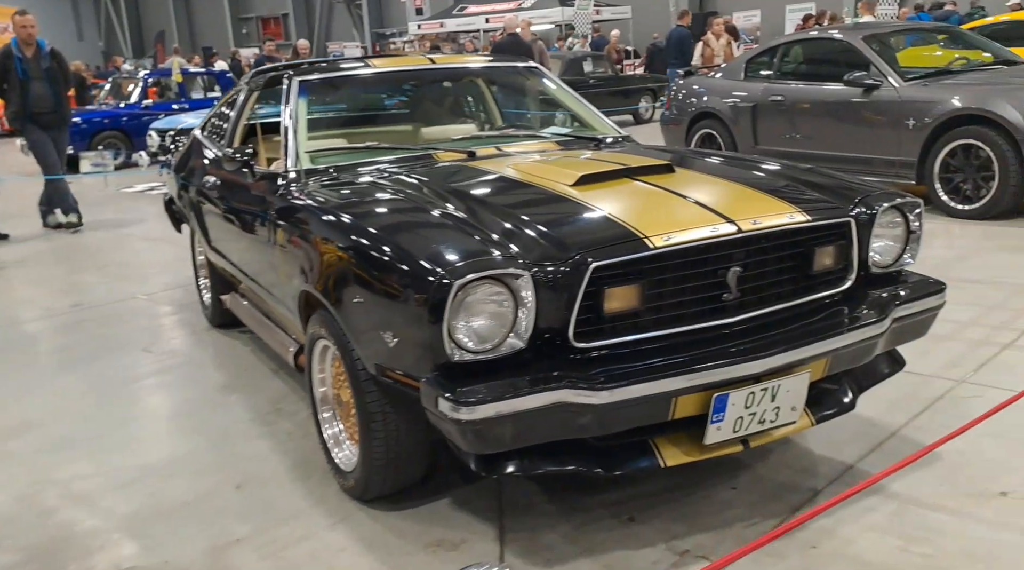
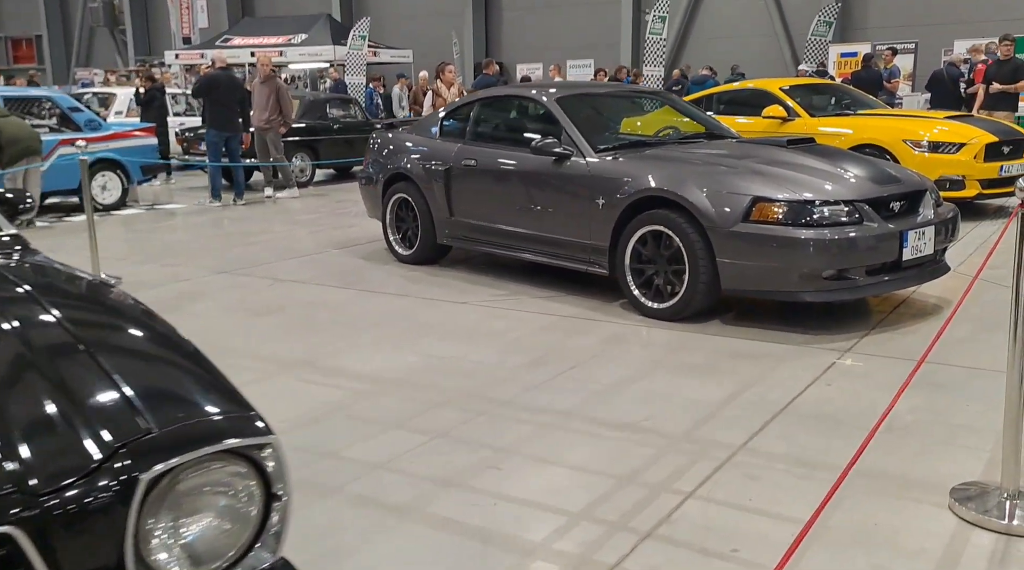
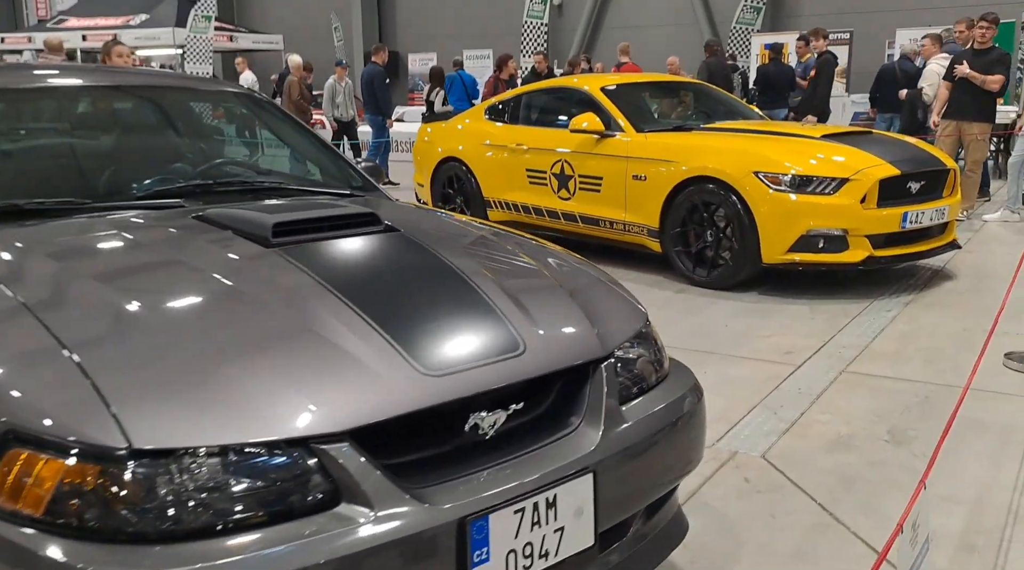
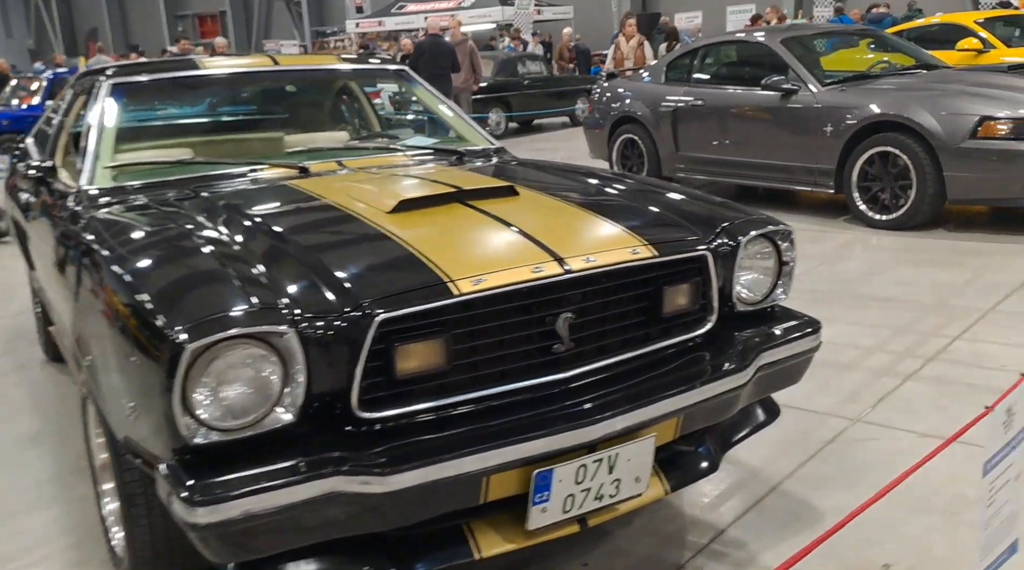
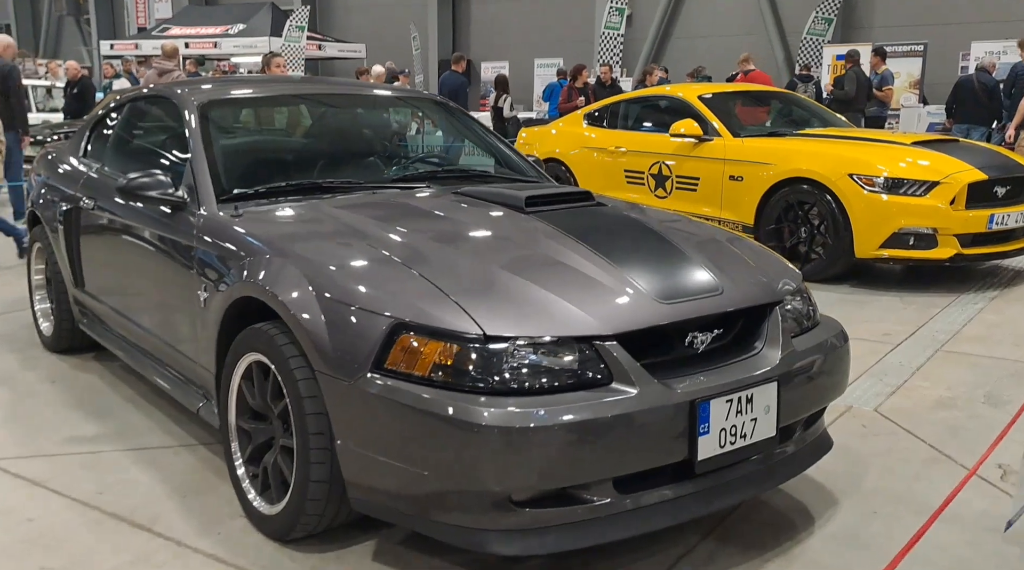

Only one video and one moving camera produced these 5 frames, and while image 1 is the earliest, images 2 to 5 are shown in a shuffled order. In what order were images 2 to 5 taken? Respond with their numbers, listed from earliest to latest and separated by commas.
4, 2, 5, 3
